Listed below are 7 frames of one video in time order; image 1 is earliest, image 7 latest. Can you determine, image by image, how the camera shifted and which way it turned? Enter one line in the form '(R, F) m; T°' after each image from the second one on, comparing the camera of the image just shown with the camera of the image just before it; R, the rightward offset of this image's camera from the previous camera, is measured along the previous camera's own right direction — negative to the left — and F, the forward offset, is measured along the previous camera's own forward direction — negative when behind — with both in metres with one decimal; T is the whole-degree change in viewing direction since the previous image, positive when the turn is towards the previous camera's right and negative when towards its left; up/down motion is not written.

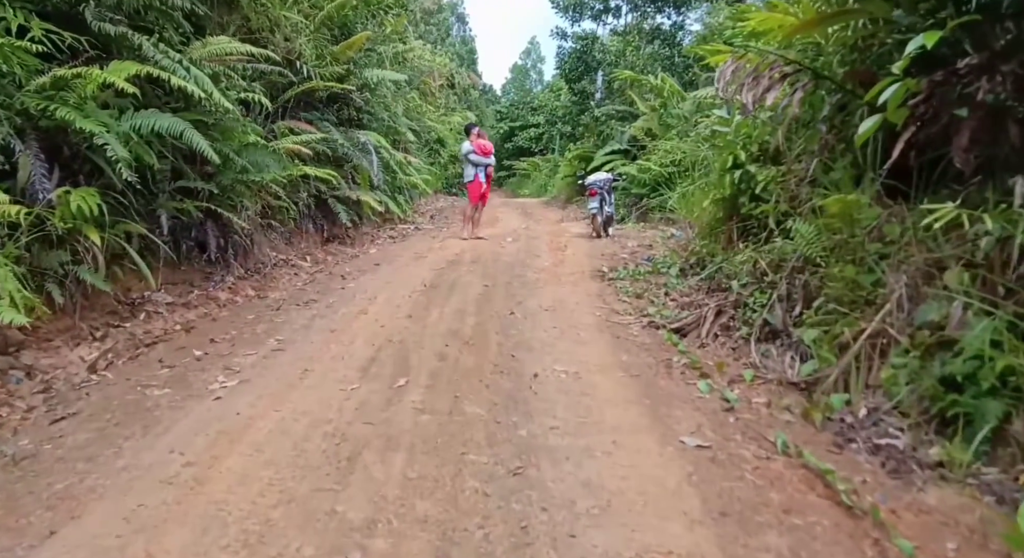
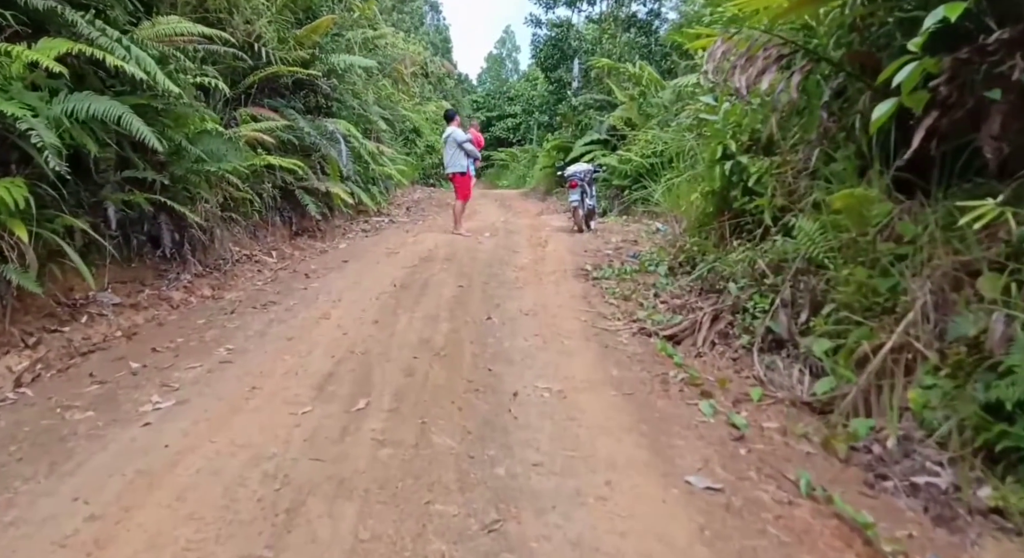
(0.0, +0.5) m; +2°
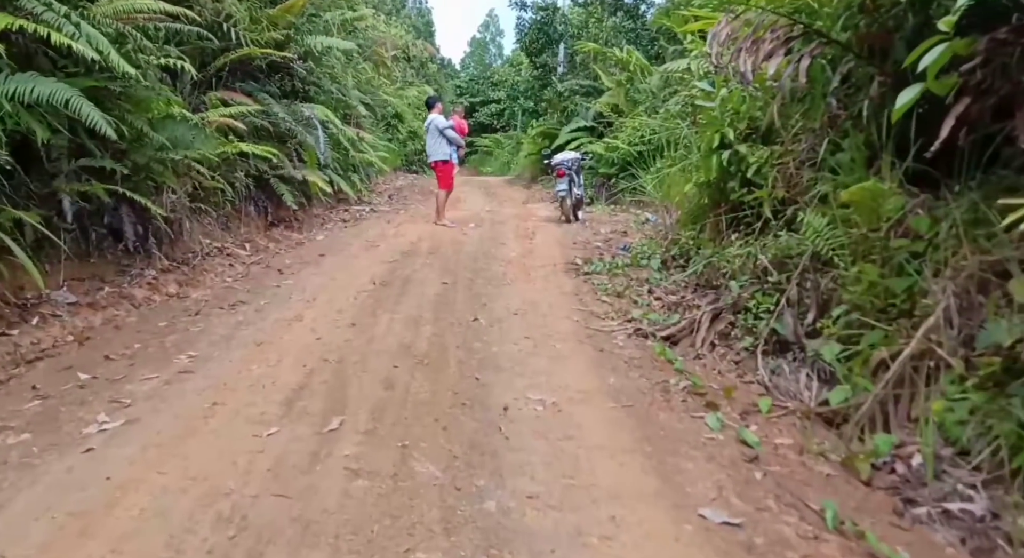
(0.0, +0.3) m; +1°
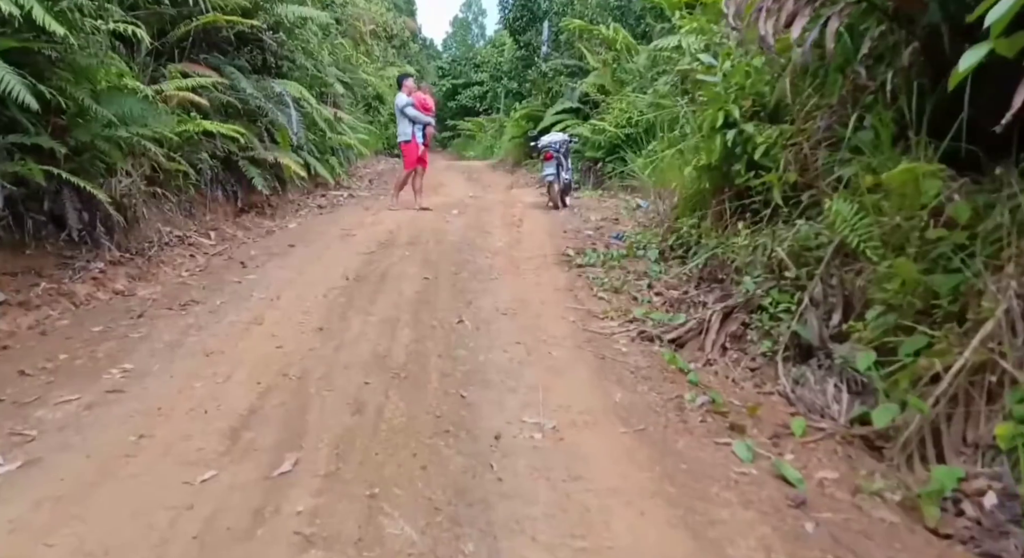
(0.0, +0.5) m; +1°
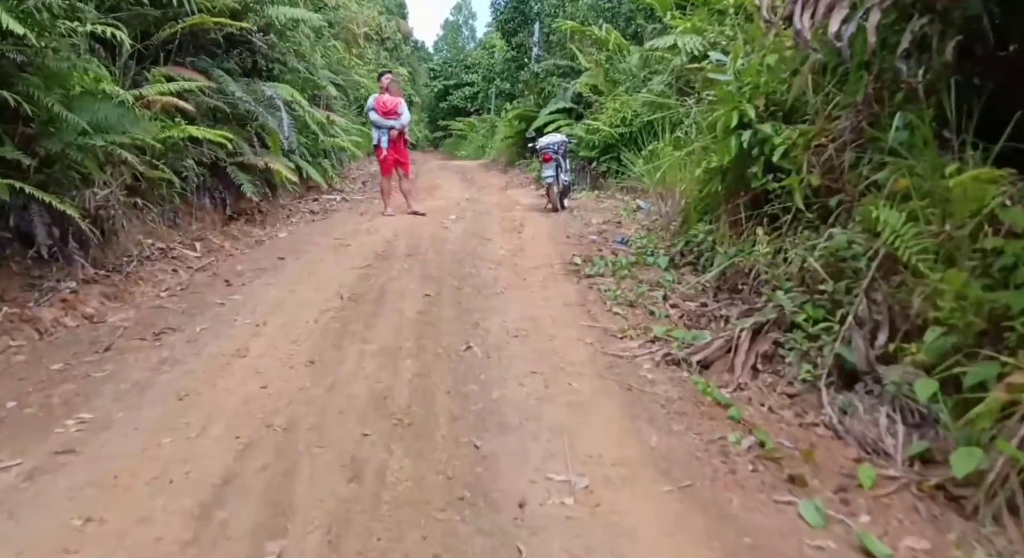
(-0.1, +0.4) m; +1°
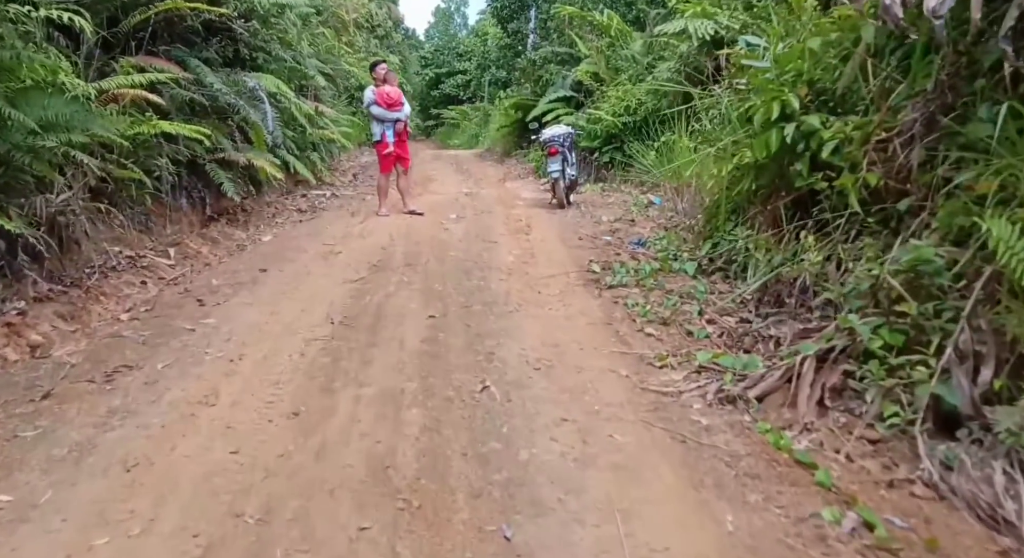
(-0.1, +0.6) m; +1°
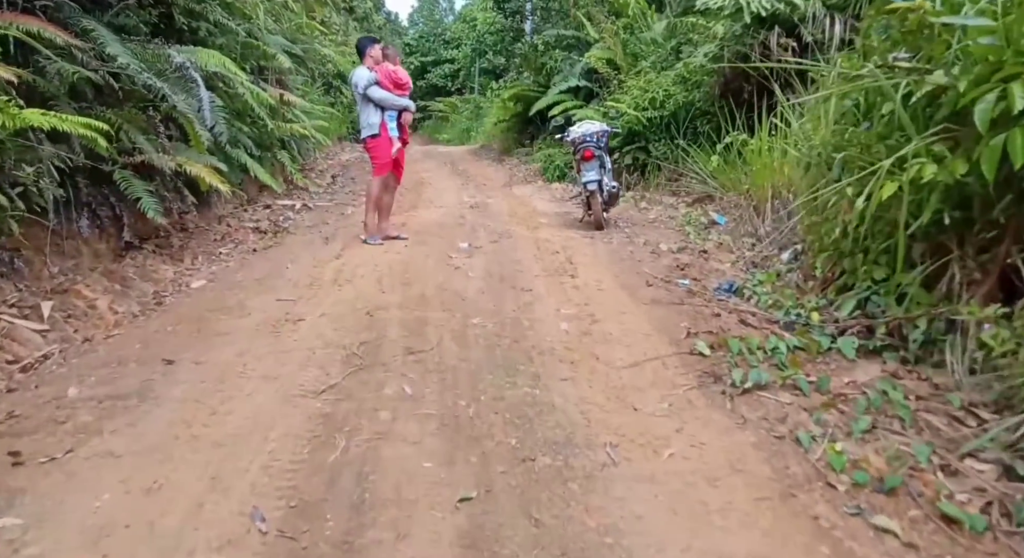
(-0.3, +1.9) m; +1°
